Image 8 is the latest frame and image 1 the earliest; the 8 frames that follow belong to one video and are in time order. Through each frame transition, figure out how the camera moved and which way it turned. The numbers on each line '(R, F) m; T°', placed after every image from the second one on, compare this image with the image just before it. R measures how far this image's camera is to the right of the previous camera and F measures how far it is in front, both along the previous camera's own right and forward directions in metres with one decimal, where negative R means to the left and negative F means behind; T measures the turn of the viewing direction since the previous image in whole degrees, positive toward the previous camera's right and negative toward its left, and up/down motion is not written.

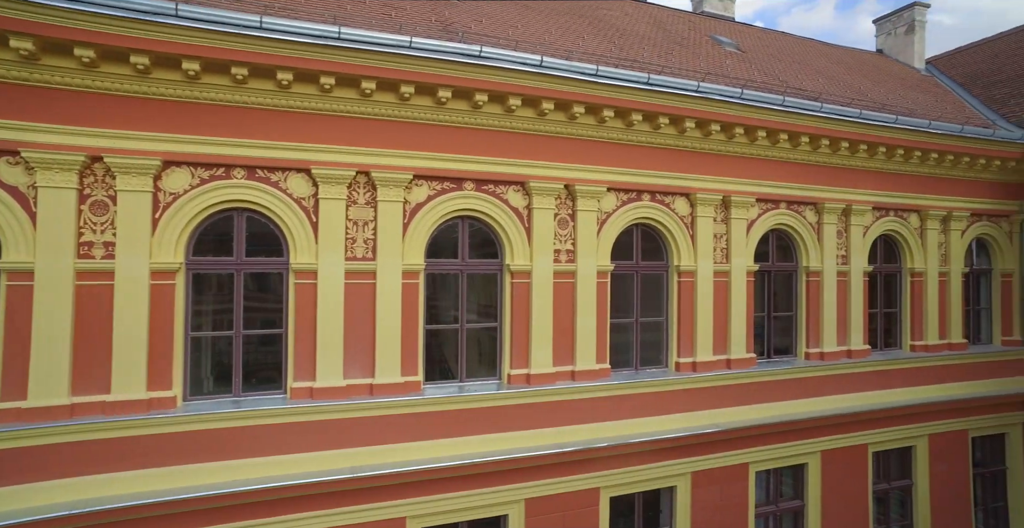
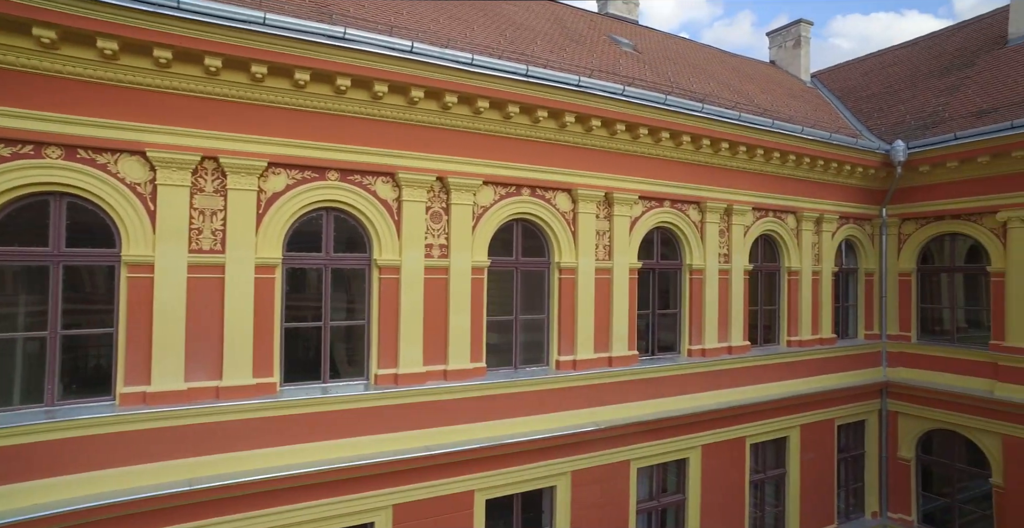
(+0.6, +0.2) m; +7°
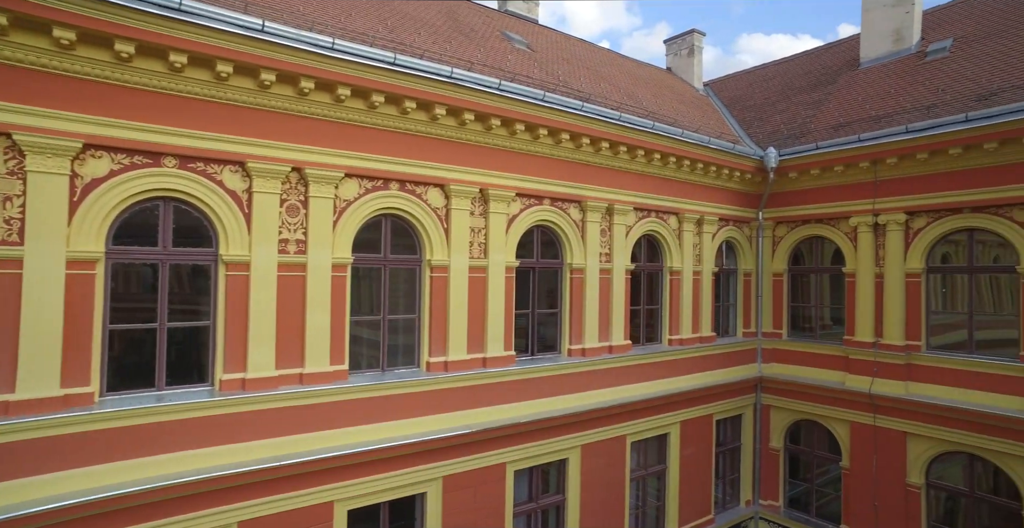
(+0.6, +0.2) m; +8°
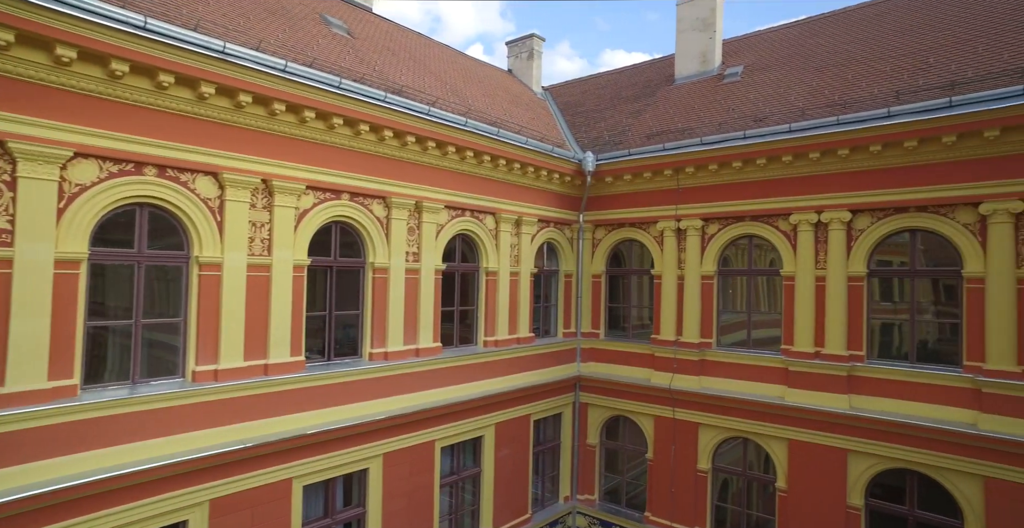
(+0.8, +0.3) m; +13°
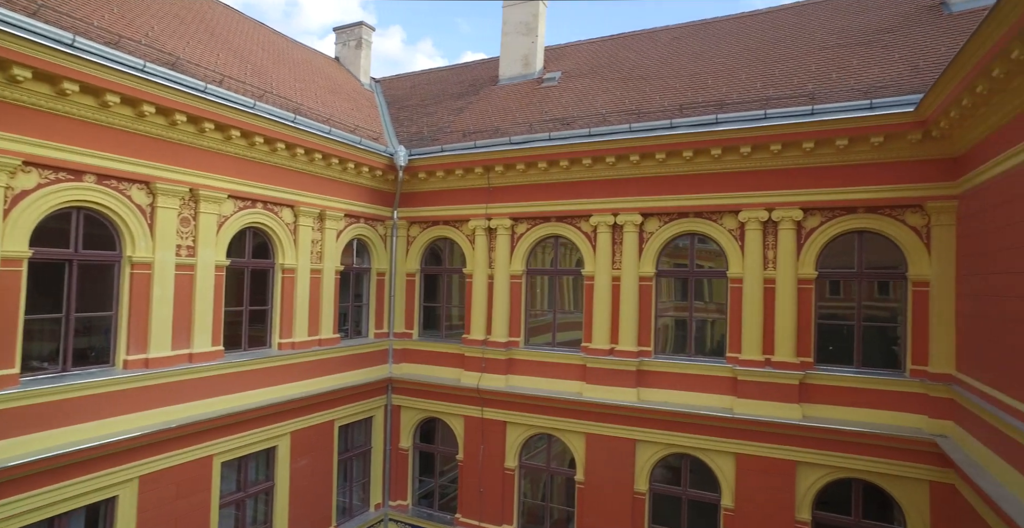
(+0.7, +0.2) m; +14°
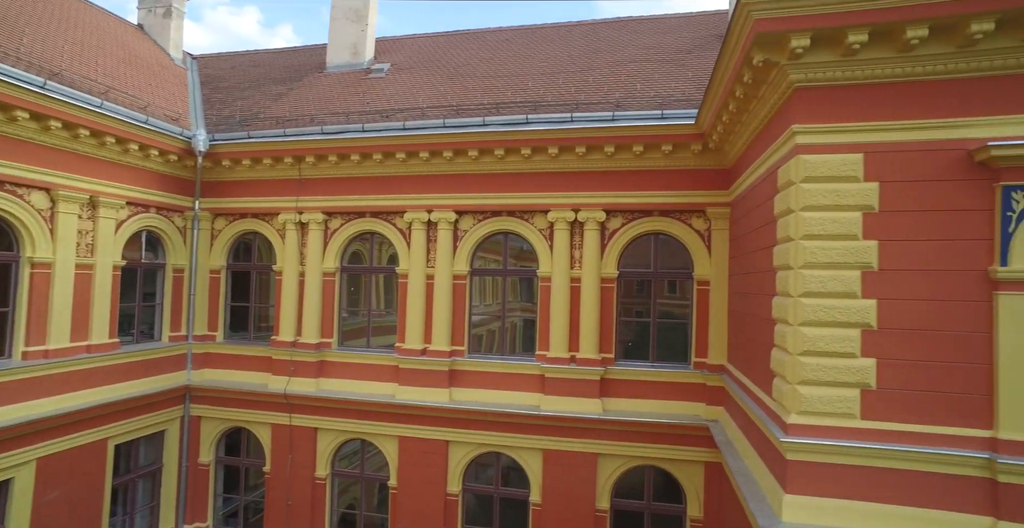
(+0.7, +0.2) m; +13°
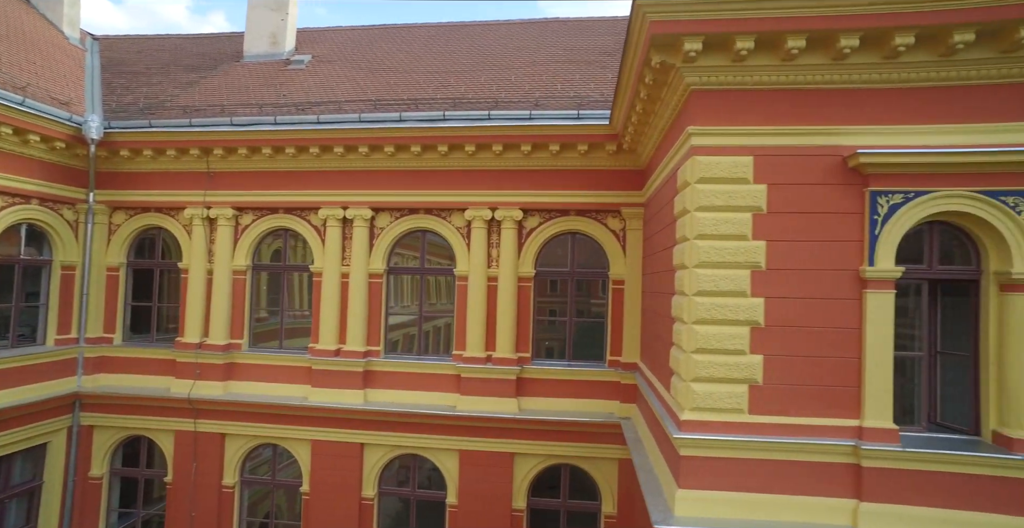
(+0.3, +0.1) m; +6°
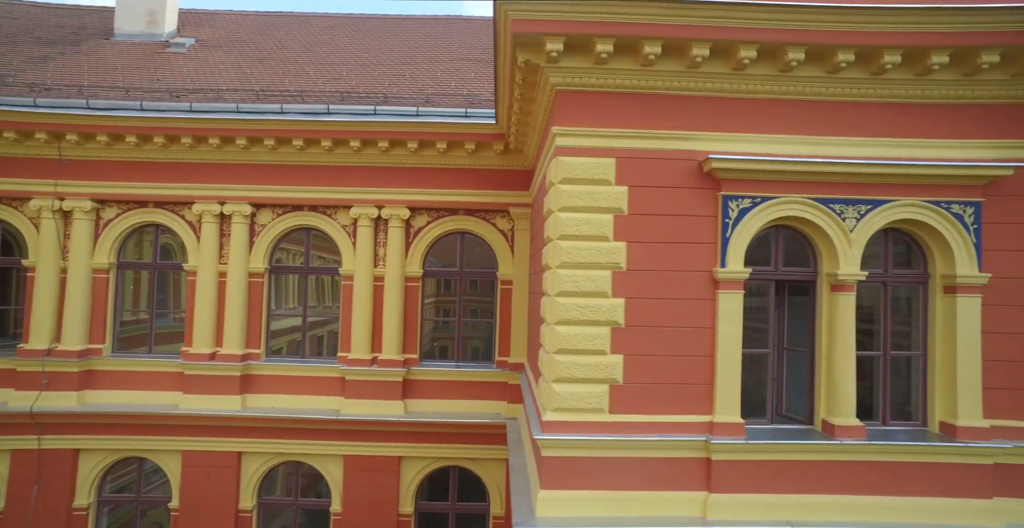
(+0.4, +0.1) m; +8°
